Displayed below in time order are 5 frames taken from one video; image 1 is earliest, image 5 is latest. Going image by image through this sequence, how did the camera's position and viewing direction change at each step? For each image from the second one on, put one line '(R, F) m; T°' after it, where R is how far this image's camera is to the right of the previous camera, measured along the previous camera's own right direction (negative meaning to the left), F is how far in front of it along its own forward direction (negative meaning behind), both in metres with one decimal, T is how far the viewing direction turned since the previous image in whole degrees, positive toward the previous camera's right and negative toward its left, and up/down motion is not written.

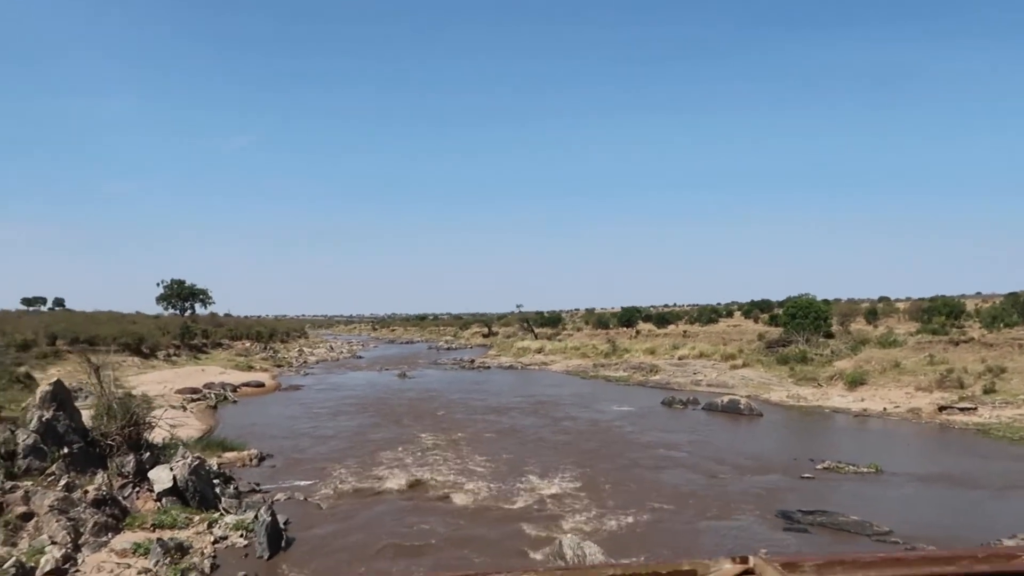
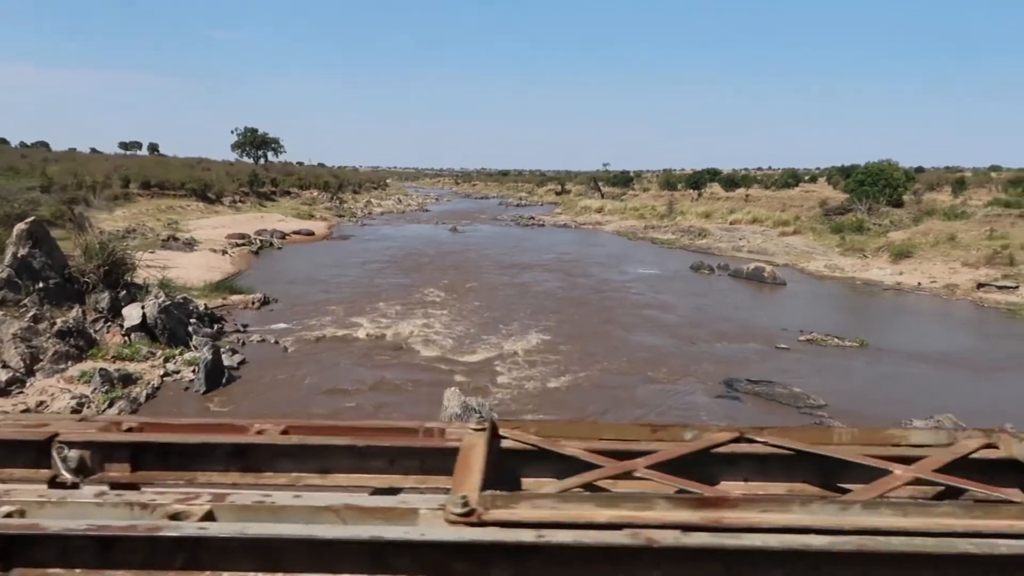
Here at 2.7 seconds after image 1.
(+2.1, +0.5) m; -6°
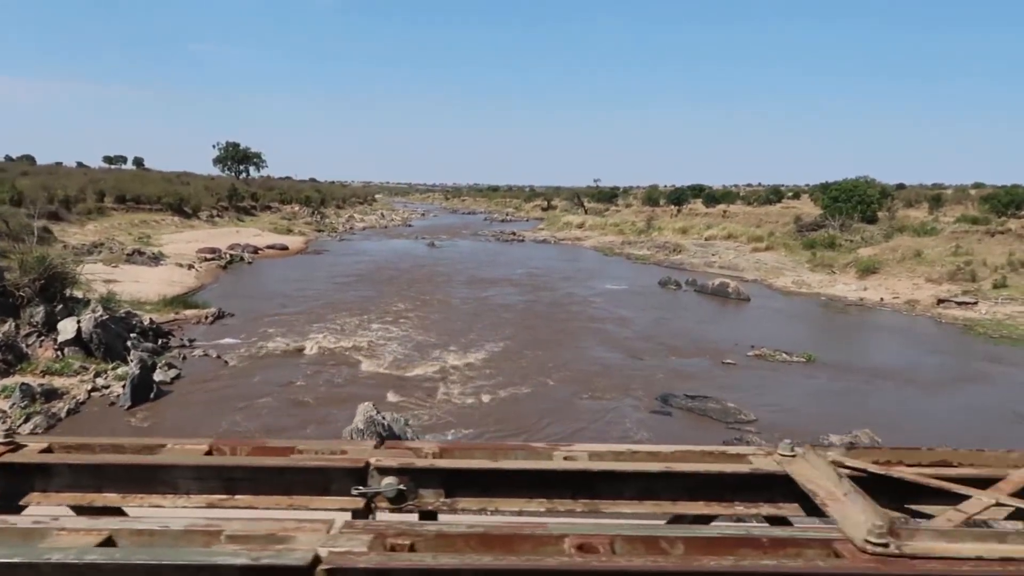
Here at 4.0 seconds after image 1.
(+0.9, 0.0) m; +1°
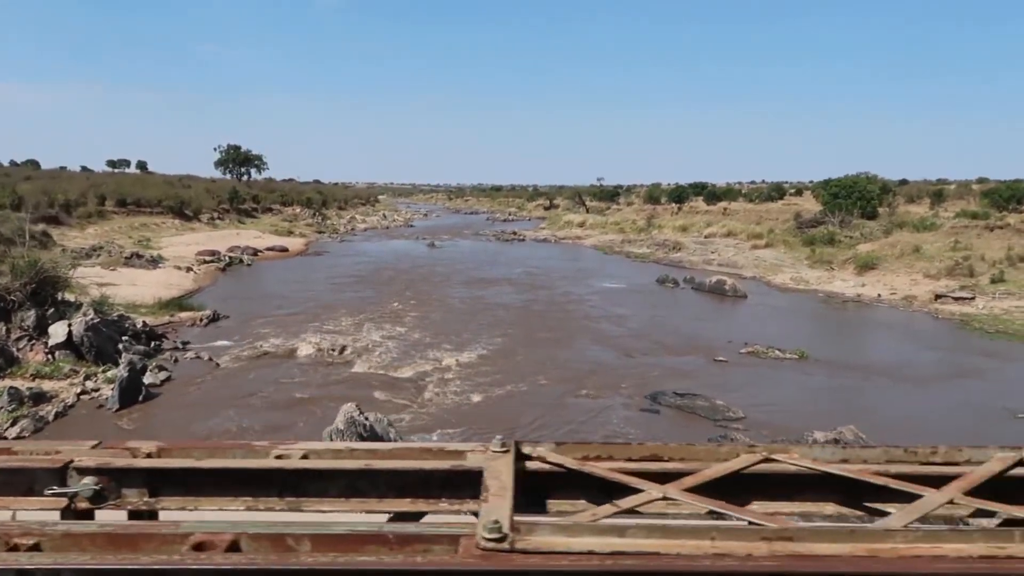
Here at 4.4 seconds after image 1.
(+0.3, 0.0) m; 0°
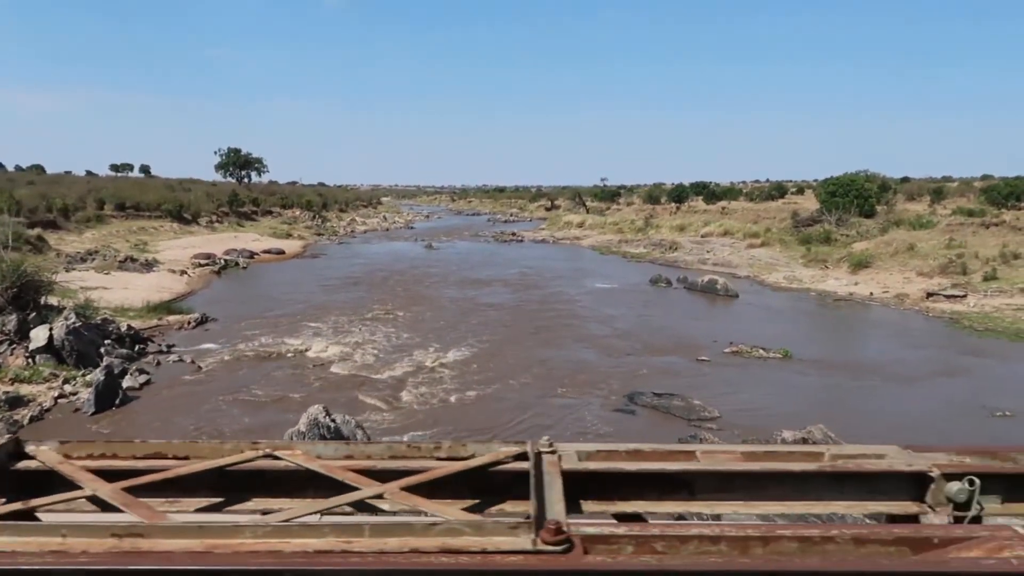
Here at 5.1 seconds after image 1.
(+0.4, 0.0) m; 0°
